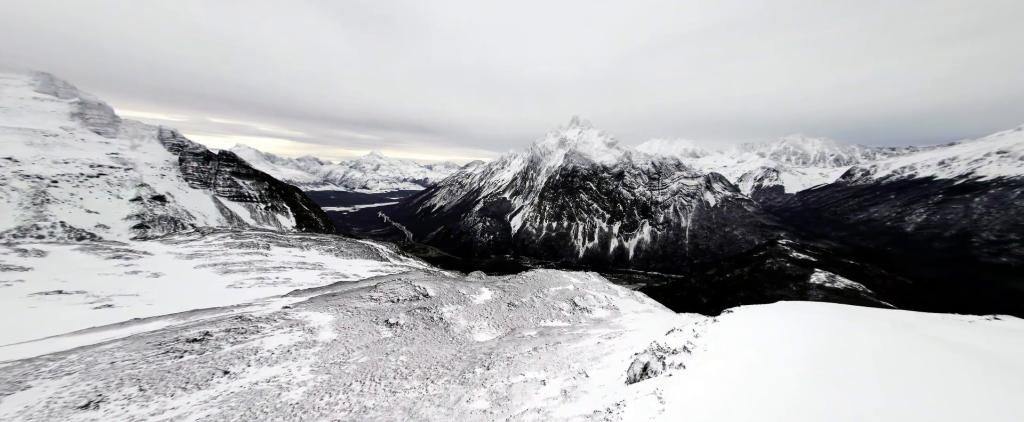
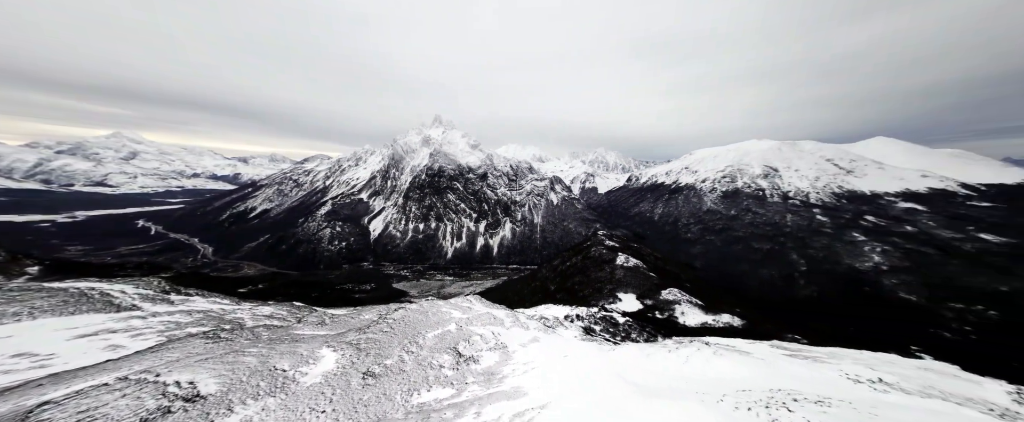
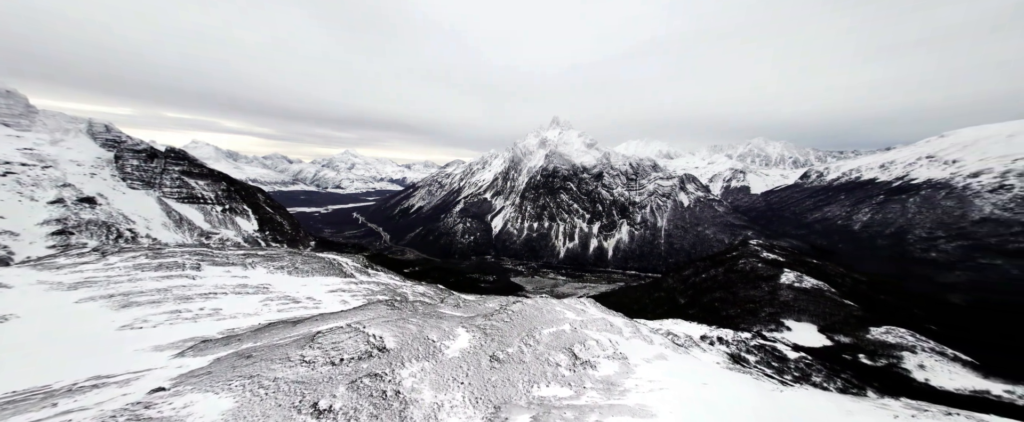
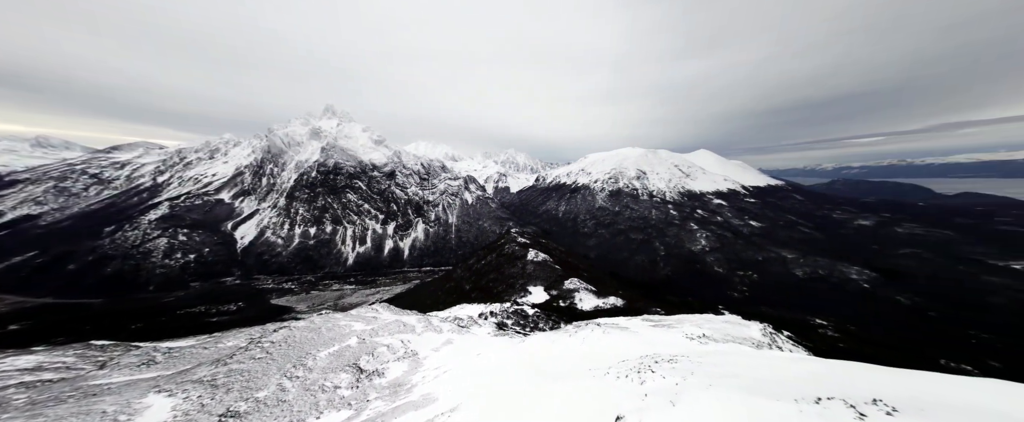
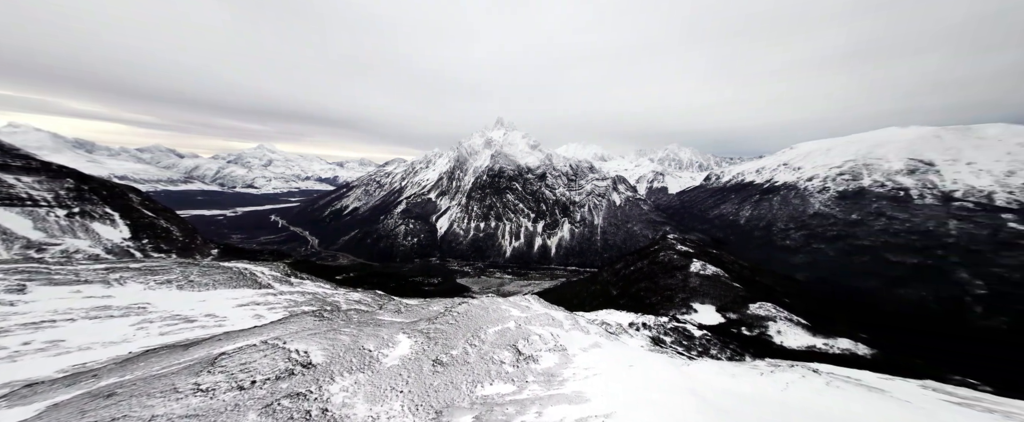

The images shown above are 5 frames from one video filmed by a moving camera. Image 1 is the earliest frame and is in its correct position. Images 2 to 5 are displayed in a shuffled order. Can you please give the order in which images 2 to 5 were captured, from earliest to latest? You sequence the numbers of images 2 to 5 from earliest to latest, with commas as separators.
3, 5, 2, 4
